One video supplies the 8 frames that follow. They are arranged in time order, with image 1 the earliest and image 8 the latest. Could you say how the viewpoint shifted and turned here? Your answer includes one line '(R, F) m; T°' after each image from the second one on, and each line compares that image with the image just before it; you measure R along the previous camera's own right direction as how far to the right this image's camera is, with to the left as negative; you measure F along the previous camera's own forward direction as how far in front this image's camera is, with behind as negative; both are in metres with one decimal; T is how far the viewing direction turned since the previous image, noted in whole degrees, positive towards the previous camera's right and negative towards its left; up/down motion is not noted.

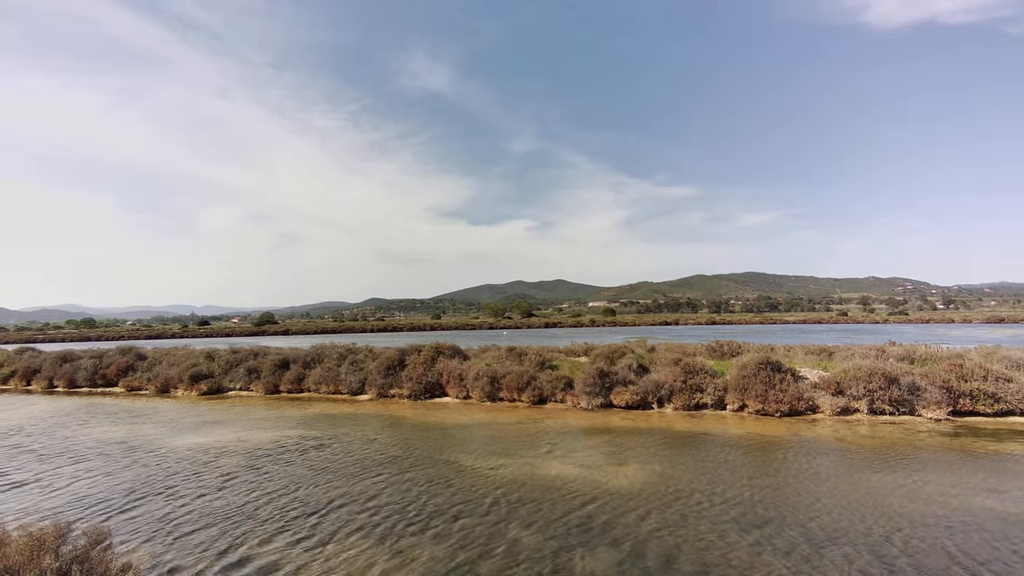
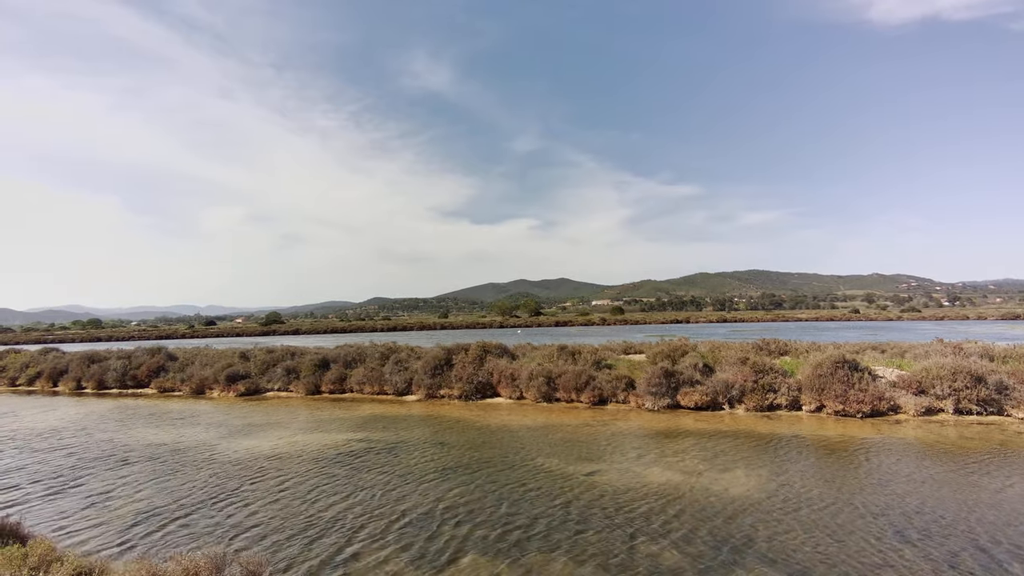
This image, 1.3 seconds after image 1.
(-1.9, +0.8) m; 0°
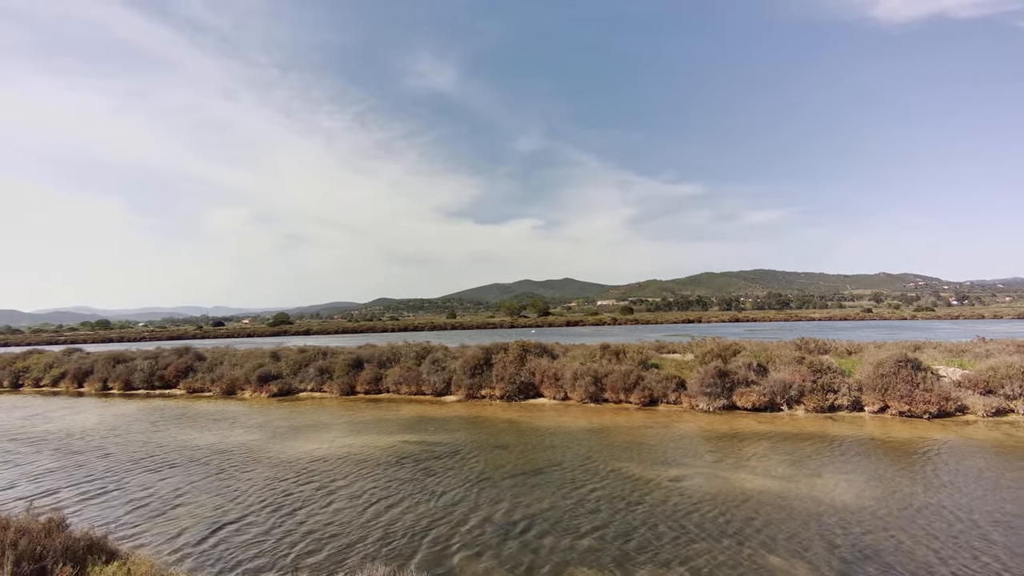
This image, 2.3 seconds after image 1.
(-1.4, +0.5) m; 0°
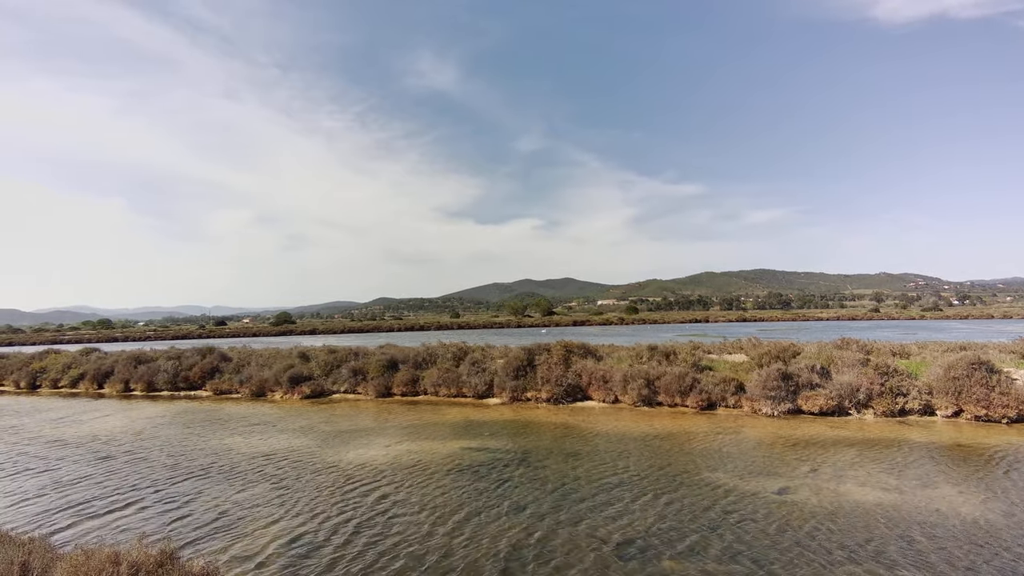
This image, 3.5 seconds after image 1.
(-1.6, +0.7) m; 0°
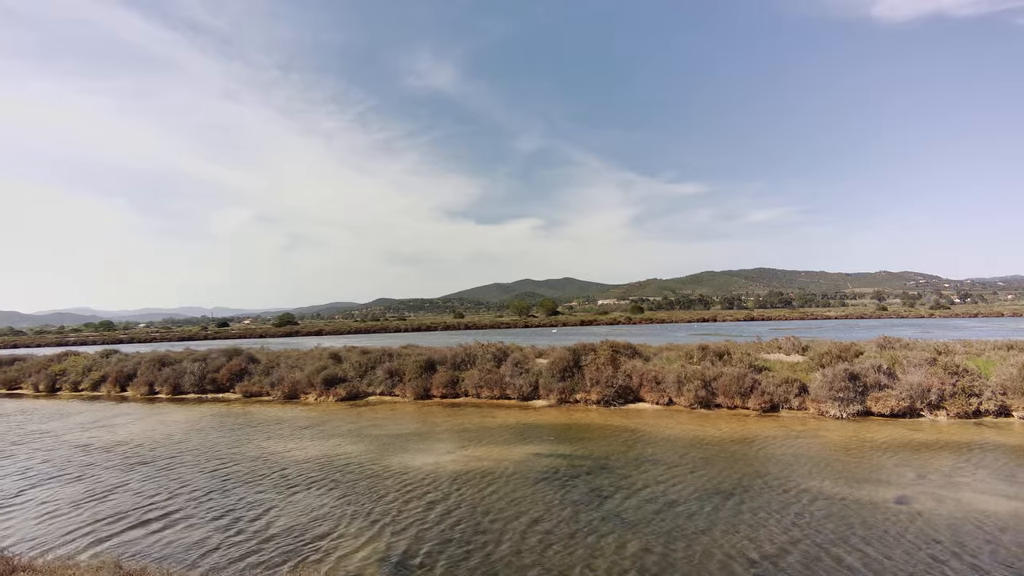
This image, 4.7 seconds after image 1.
(-1.6, +0.6) m; 0°
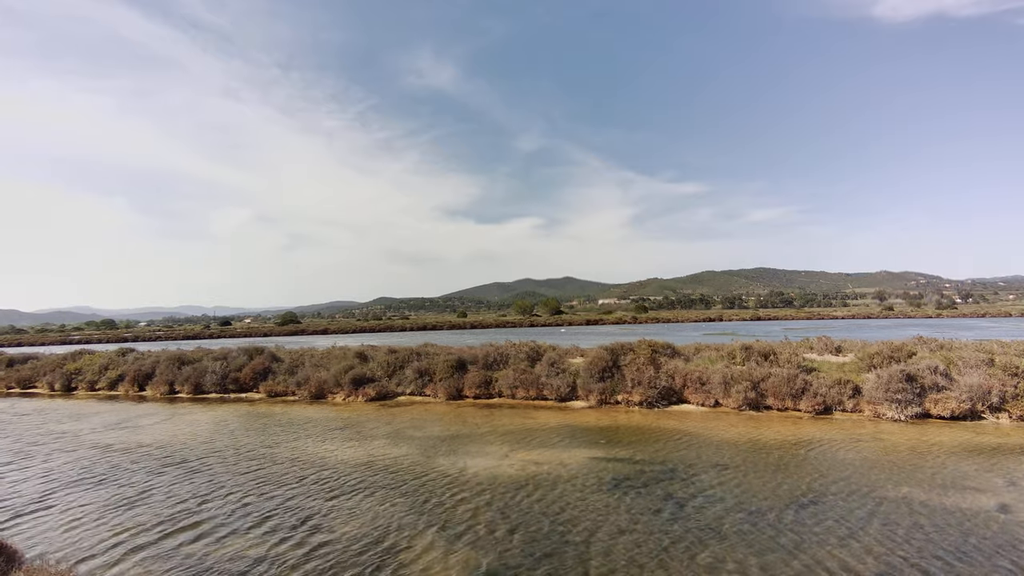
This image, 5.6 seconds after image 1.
(-1.3, +0.5) m; 0°
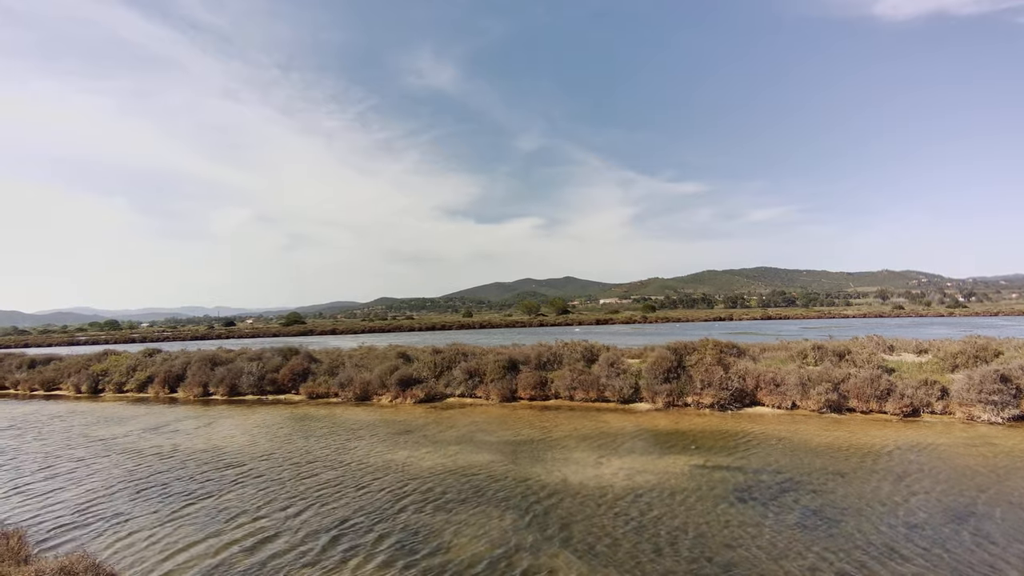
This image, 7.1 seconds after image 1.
(-2.0, +0.7) m; 0°
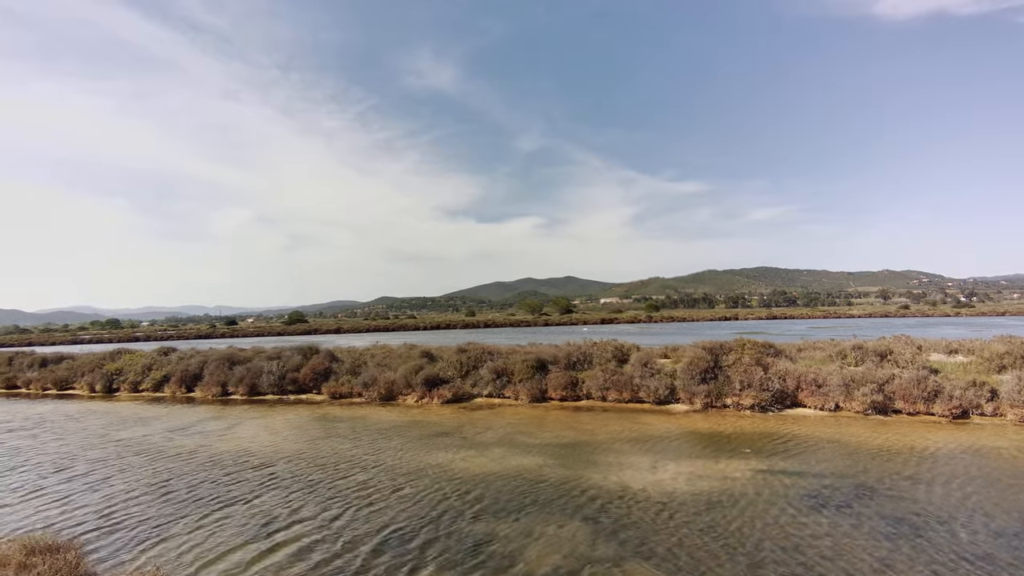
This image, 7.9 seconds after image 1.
(-1.1, +0.4) m; 0°
